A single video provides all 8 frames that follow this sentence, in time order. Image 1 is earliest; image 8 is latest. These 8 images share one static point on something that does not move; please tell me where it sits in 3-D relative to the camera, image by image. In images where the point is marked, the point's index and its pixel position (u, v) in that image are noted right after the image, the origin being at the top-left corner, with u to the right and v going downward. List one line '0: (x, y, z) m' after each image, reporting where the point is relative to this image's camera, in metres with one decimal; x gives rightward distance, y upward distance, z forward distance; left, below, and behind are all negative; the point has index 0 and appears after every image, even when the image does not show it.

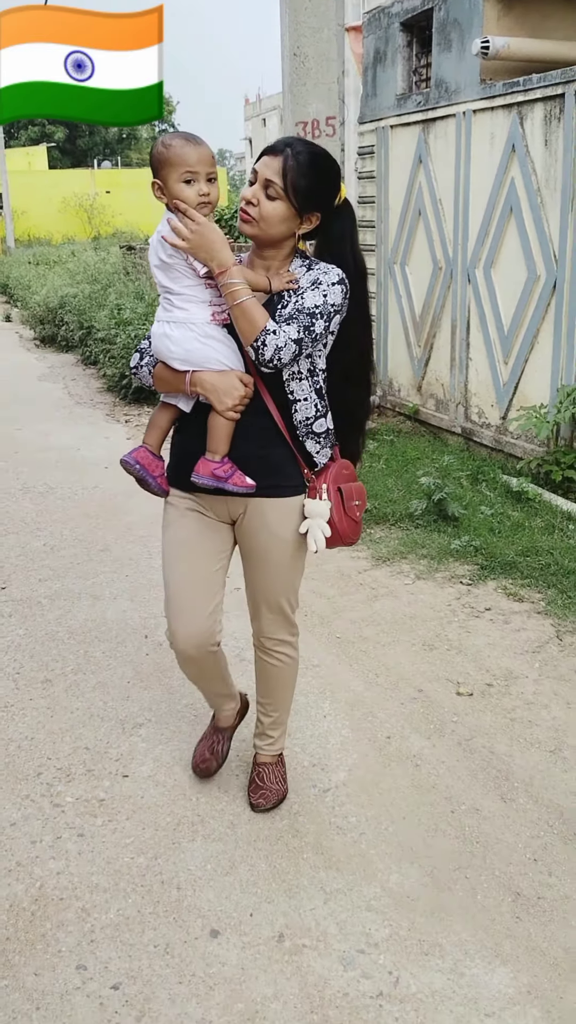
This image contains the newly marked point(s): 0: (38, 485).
0: (-1.7, +0.2, +6.4) m
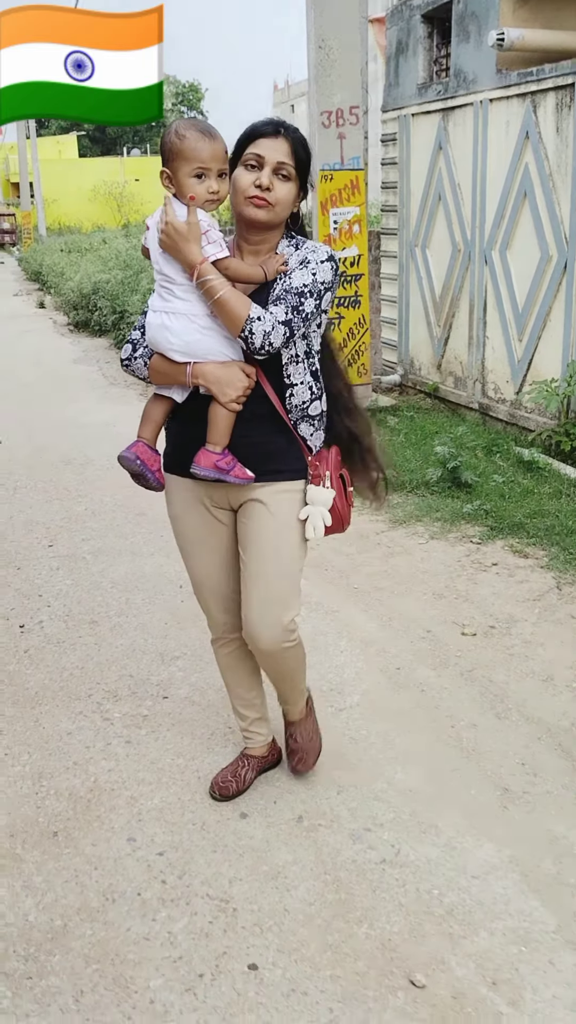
0: (-1.5, +0.4, +6.8) m
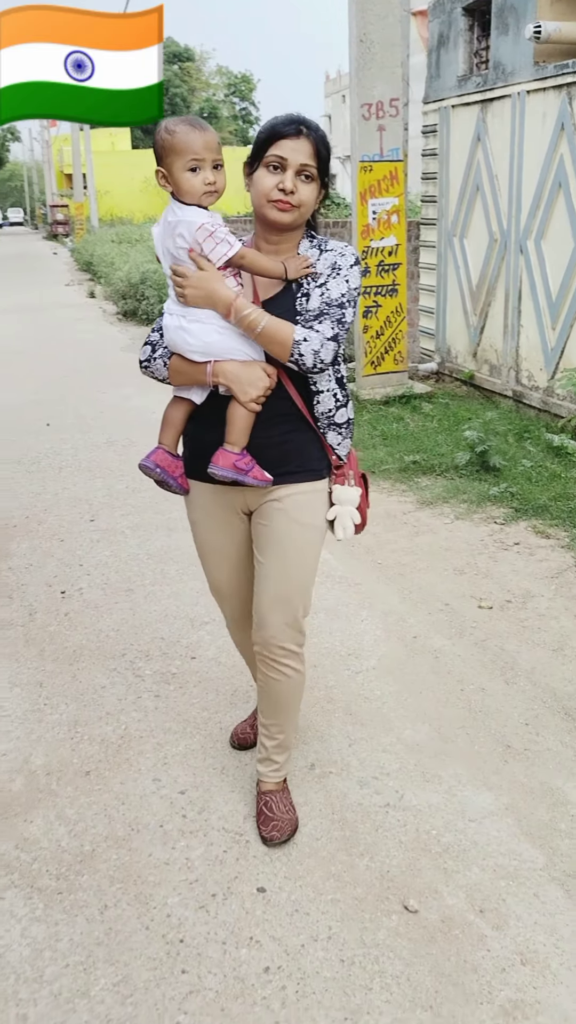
0: (-1.3, +0.6, +7.0) m
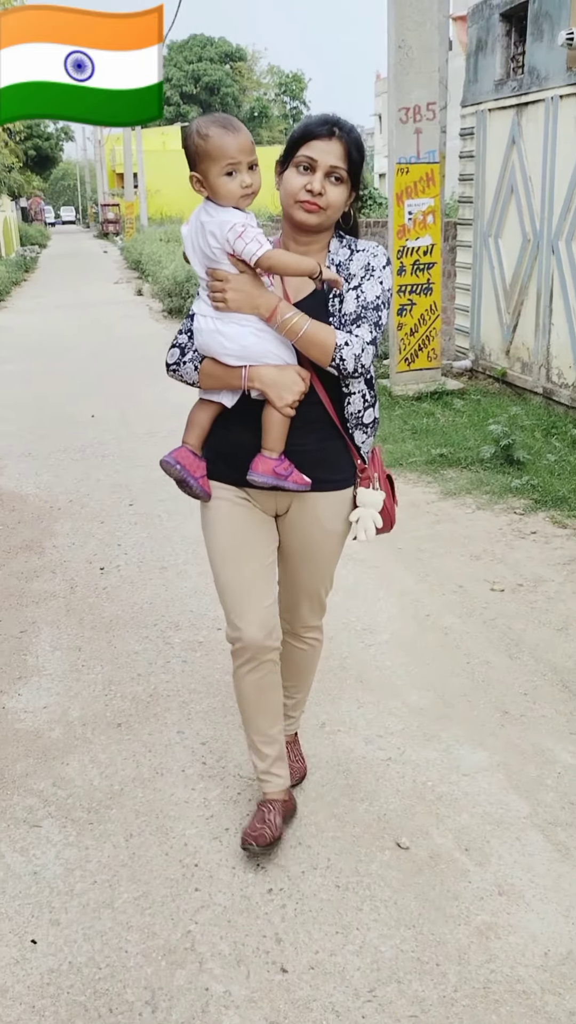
0: (-1.0, +0.7, +7.4) m
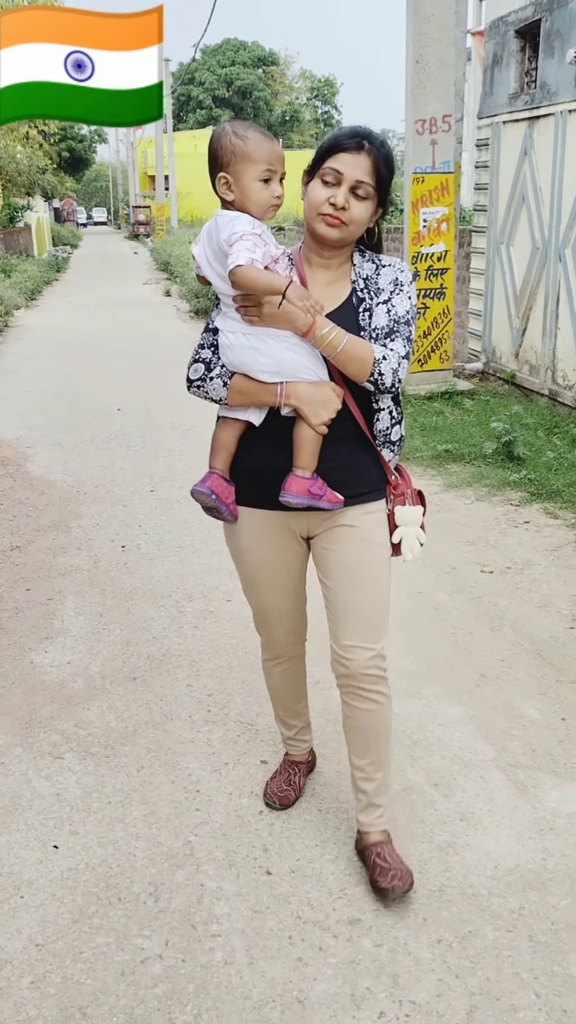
0: (-0.9, +0.7, +7.7) m
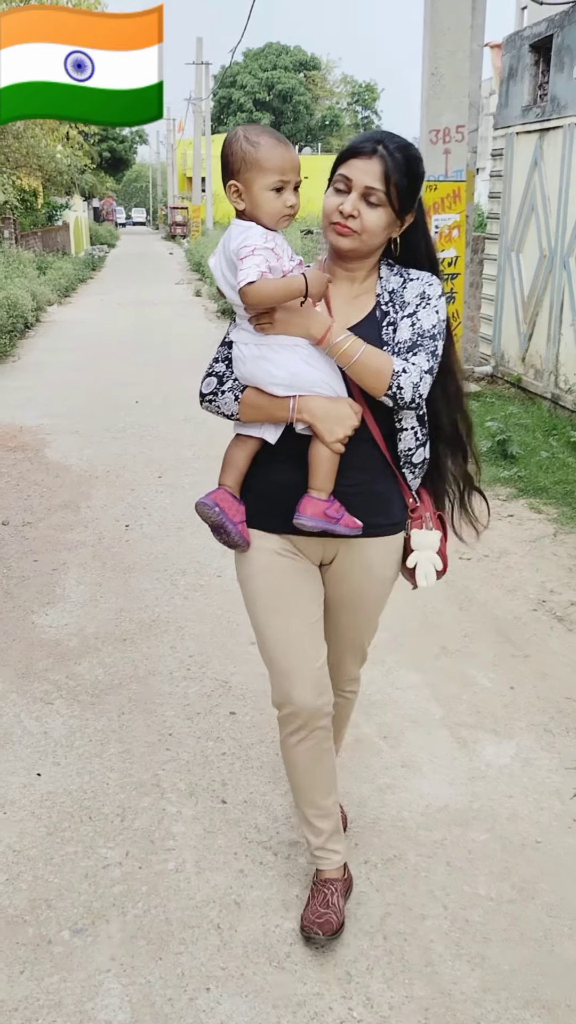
0: (-0.8, +0.8, +8.1) m
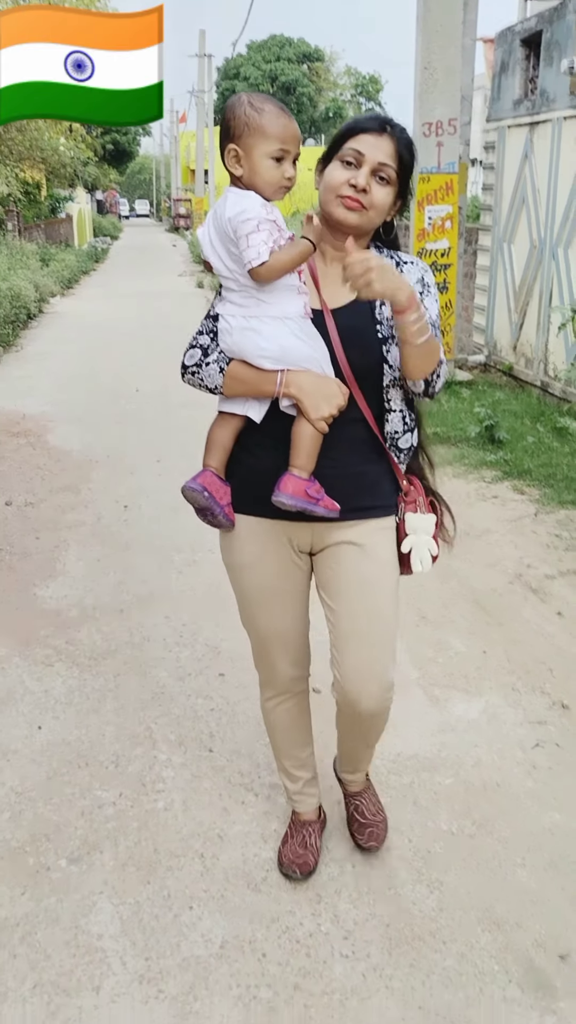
0: (-0.8, +1.0, +8.3) m
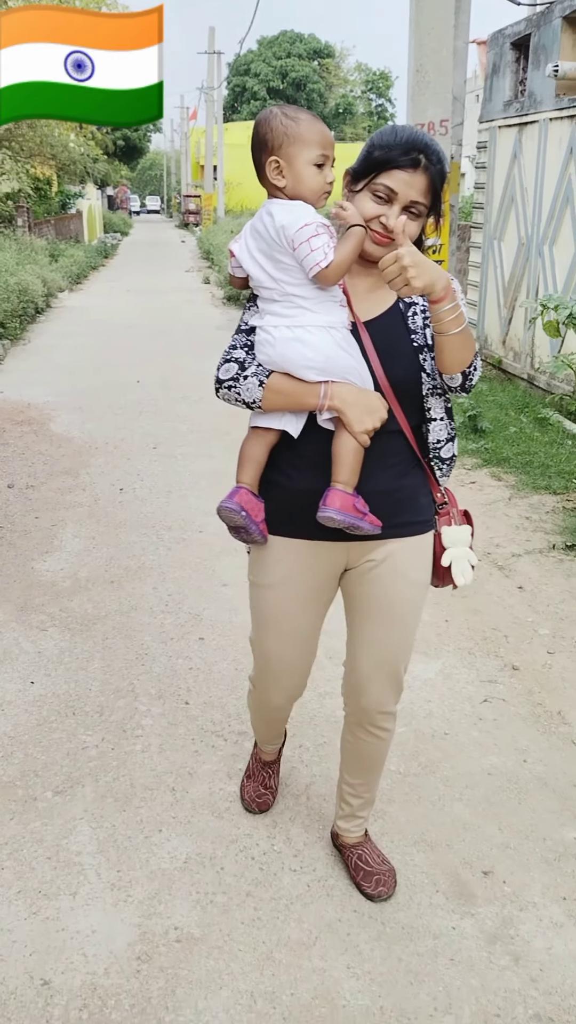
0: (-0.9, +1.1, +8.6) m
